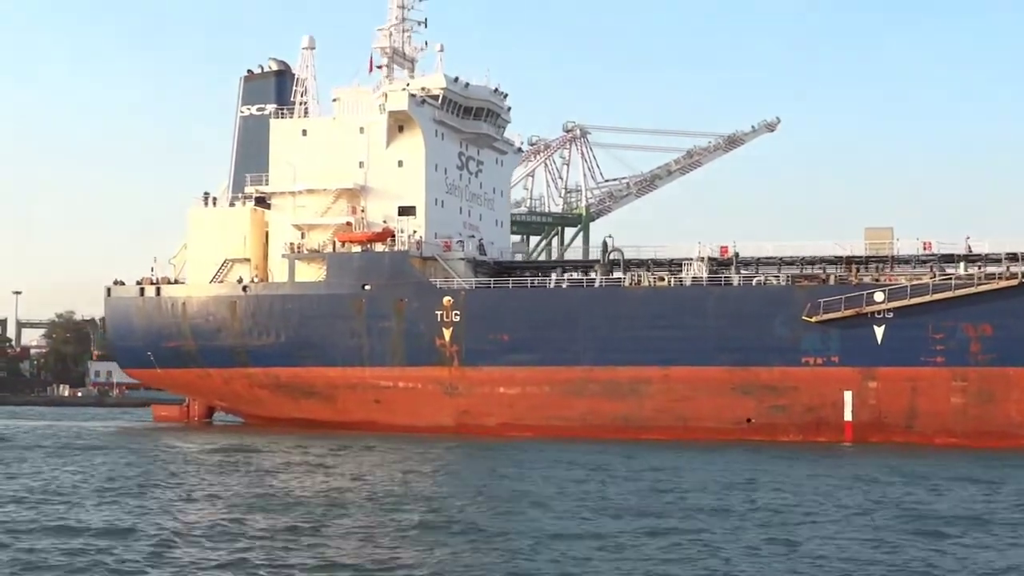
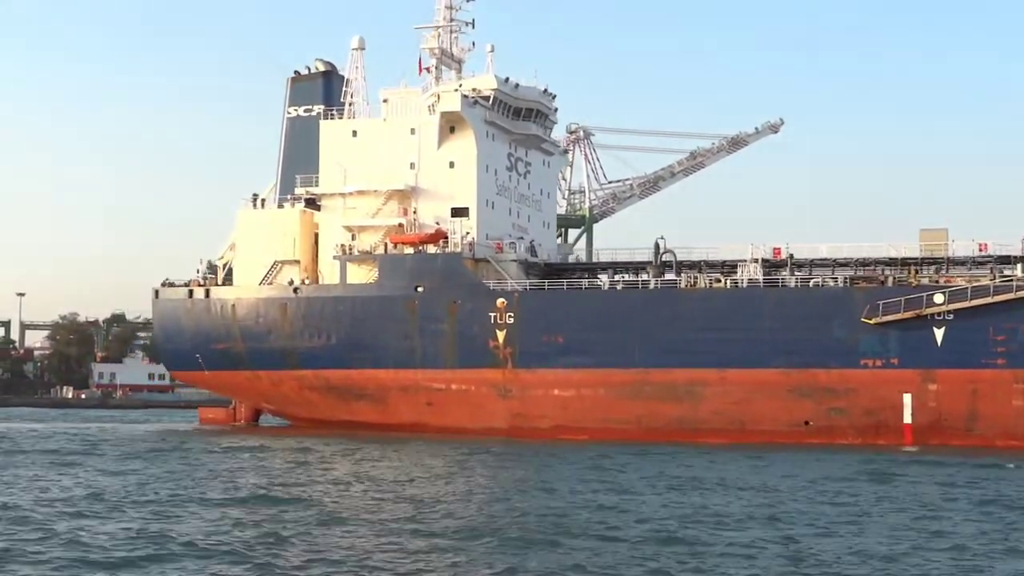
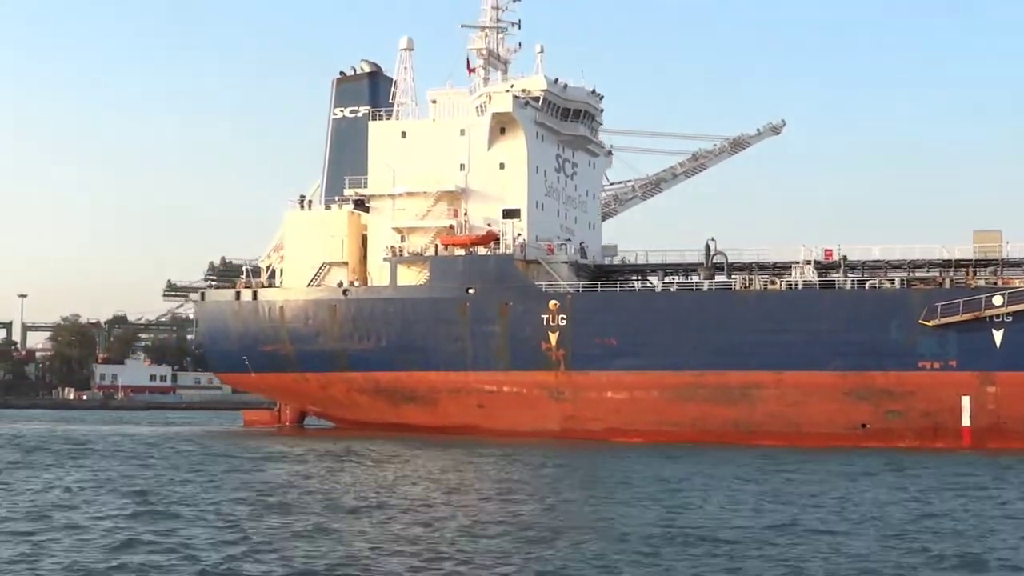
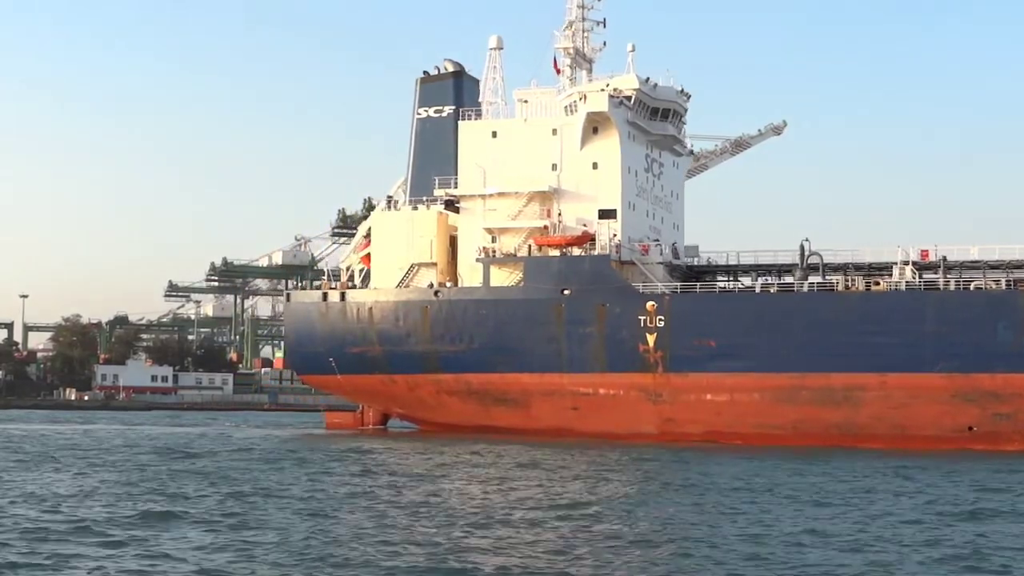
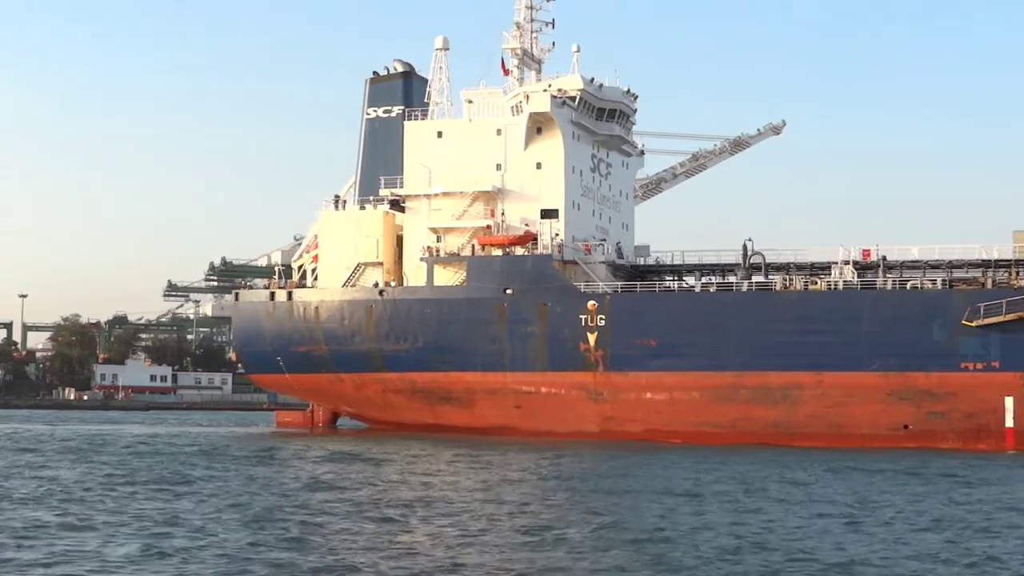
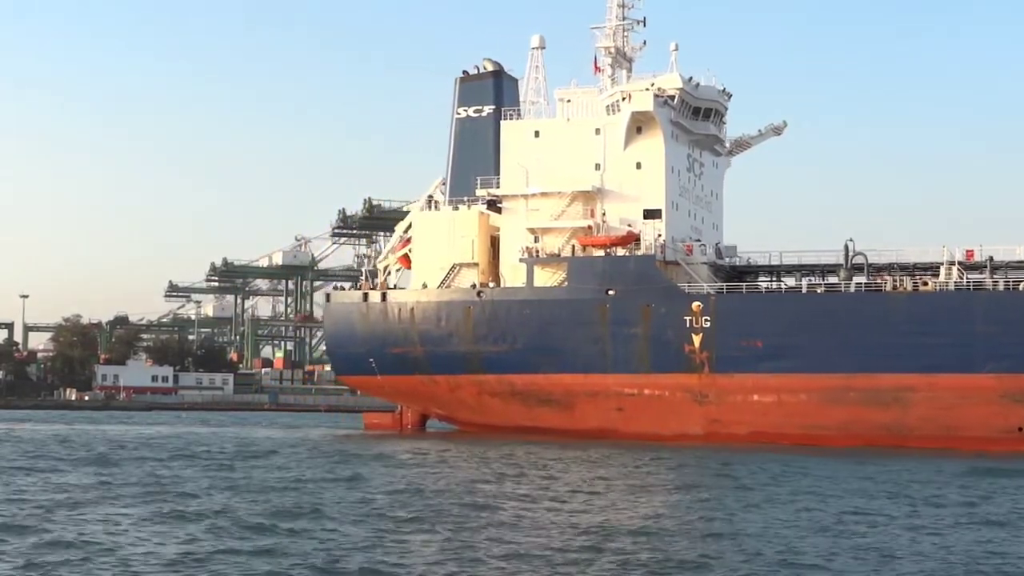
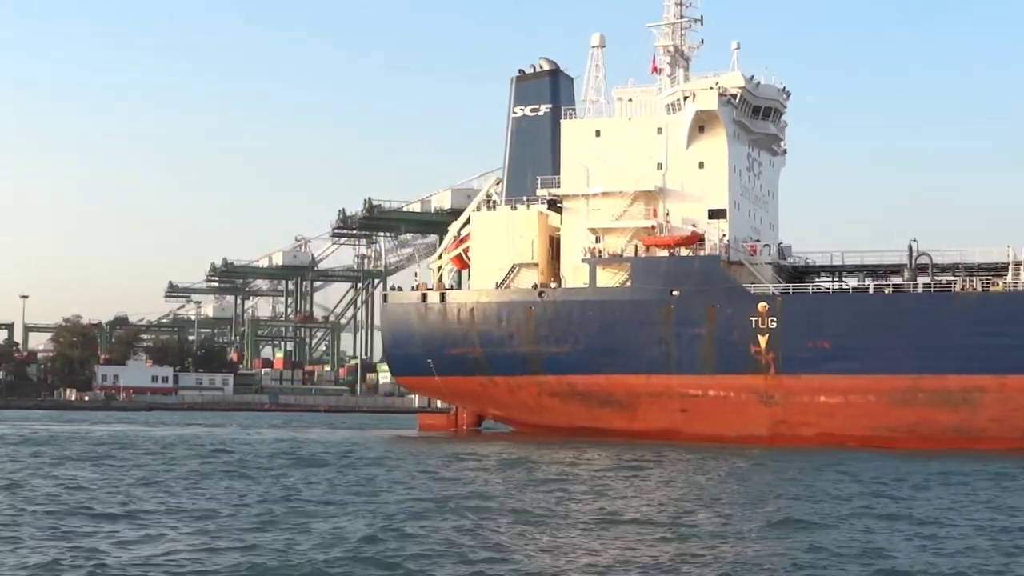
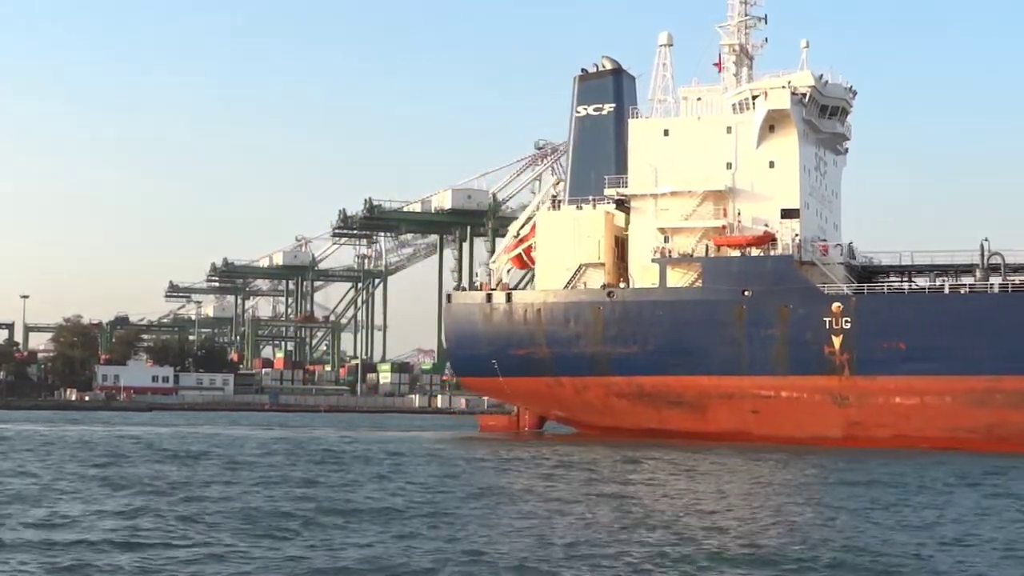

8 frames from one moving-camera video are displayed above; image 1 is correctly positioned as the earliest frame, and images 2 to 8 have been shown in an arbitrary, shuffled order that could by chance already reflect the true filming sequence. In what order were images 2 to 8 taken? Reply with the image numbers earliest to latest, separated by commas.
2, 3, 5, 4, 6, 7, 8
